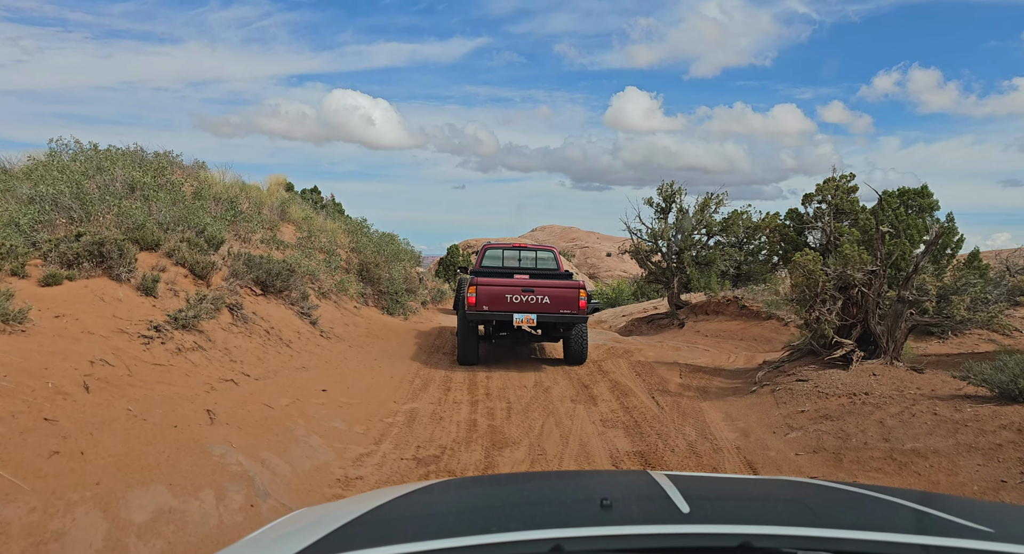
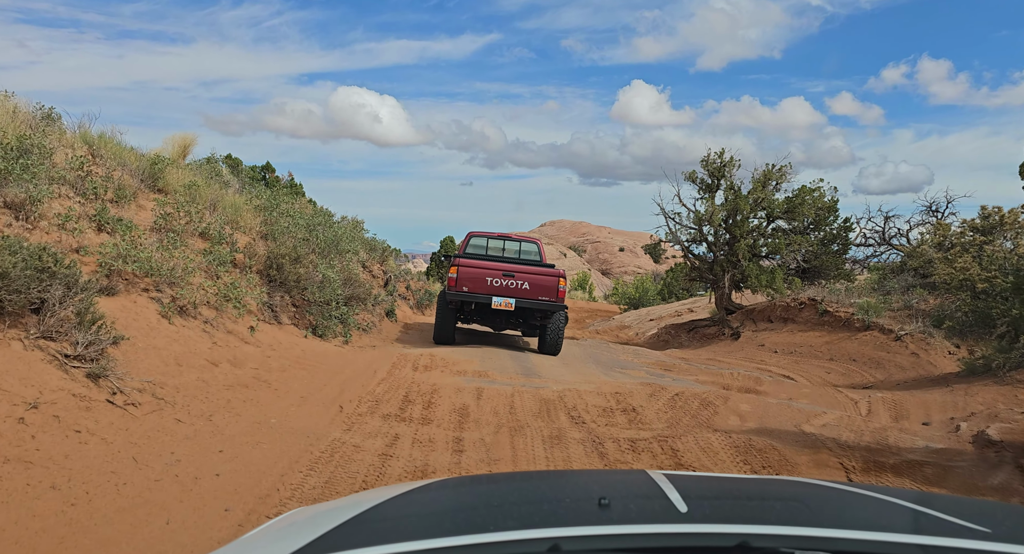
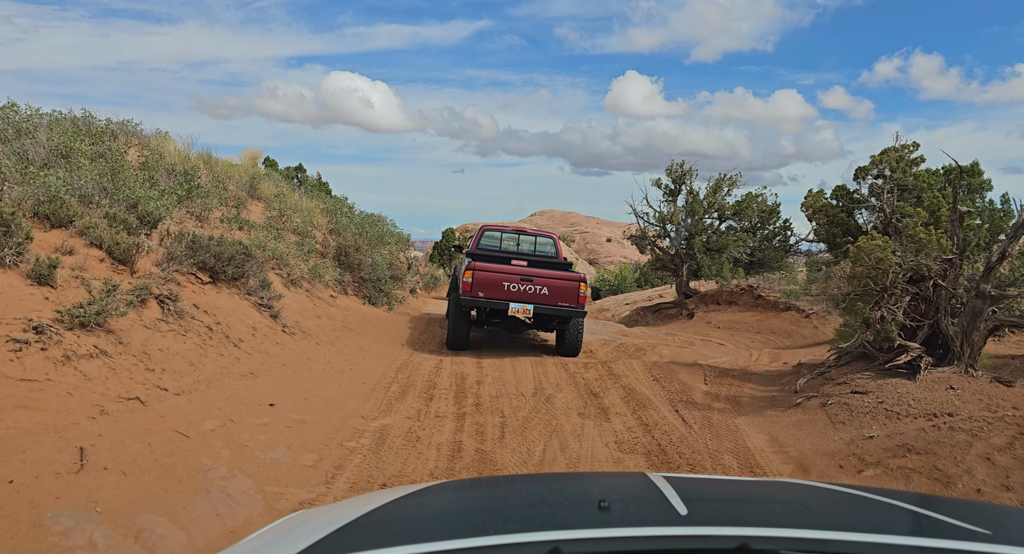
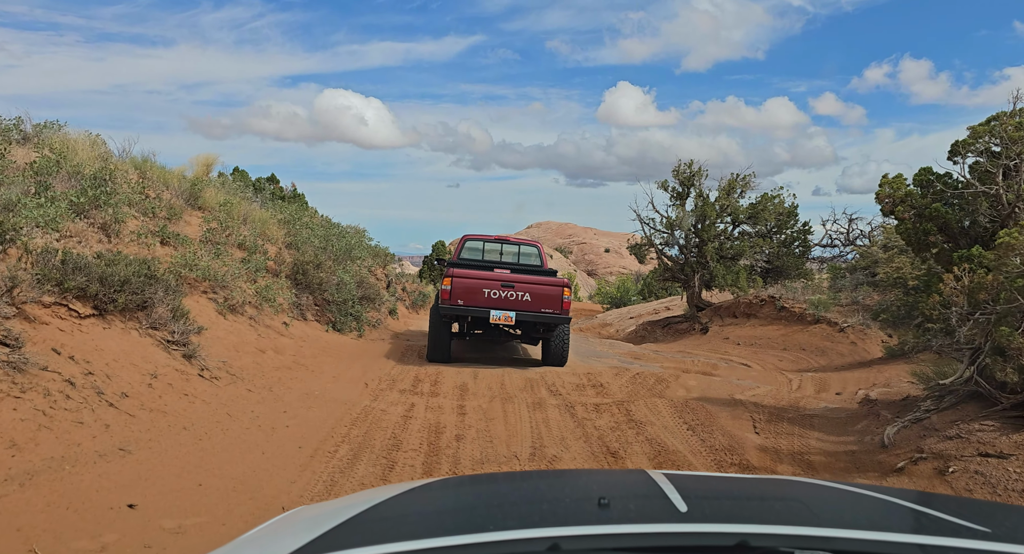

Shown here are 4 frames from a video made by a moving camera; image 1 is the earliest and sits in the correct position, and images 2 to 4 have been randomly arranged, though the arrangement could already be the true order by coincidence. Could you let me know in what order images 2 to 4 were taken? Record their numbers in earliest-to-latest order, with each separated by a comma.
3, 4, 2
